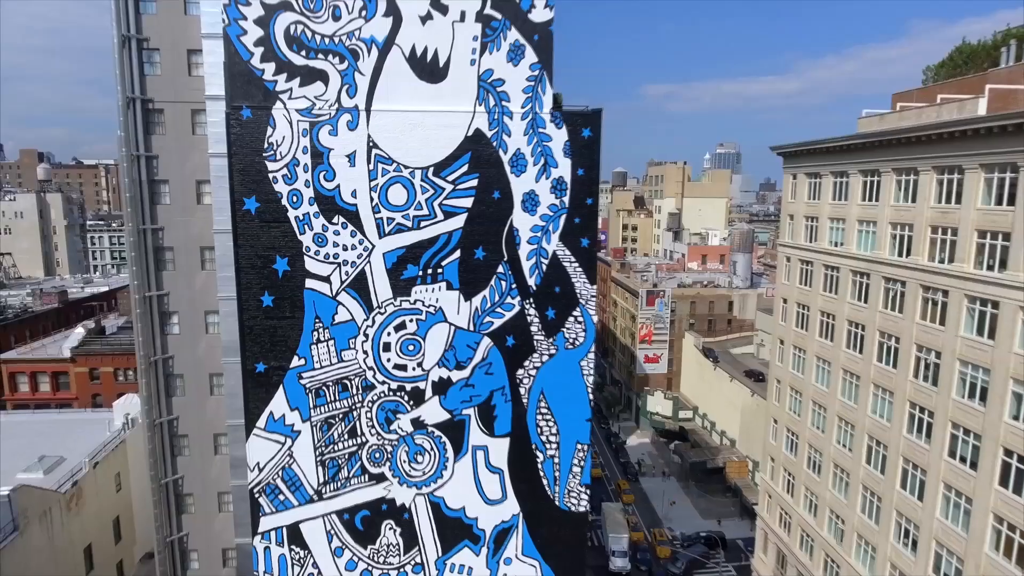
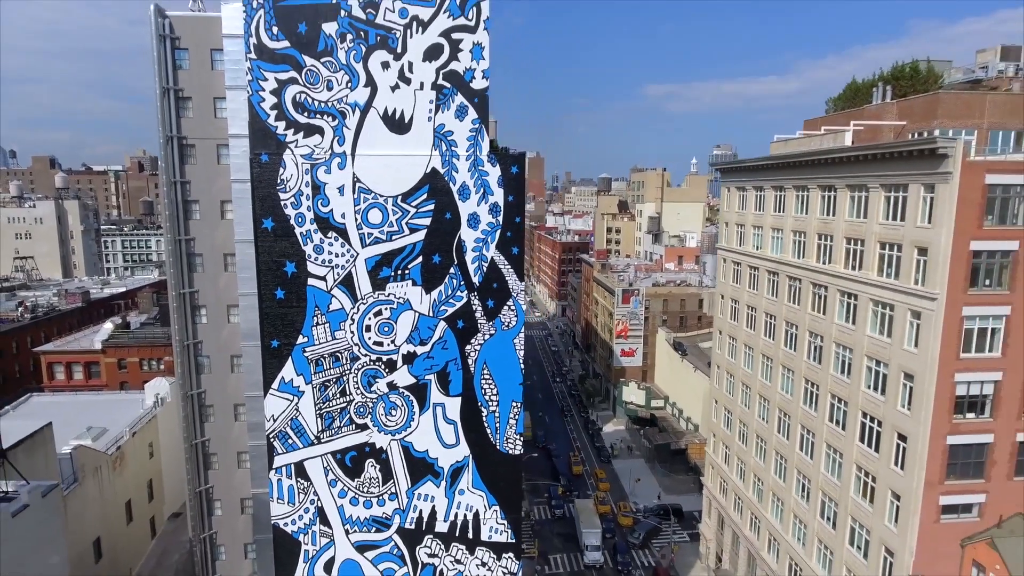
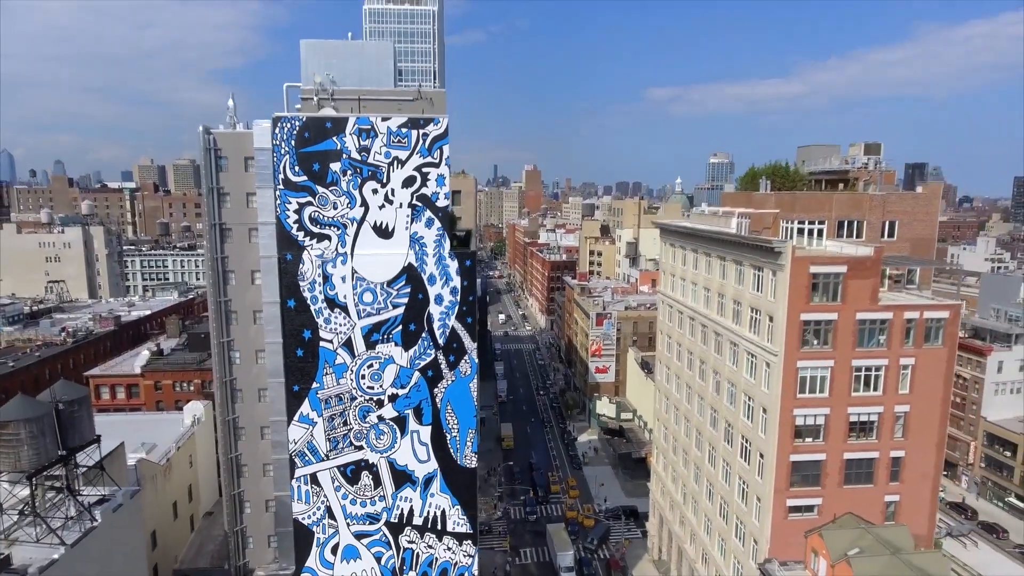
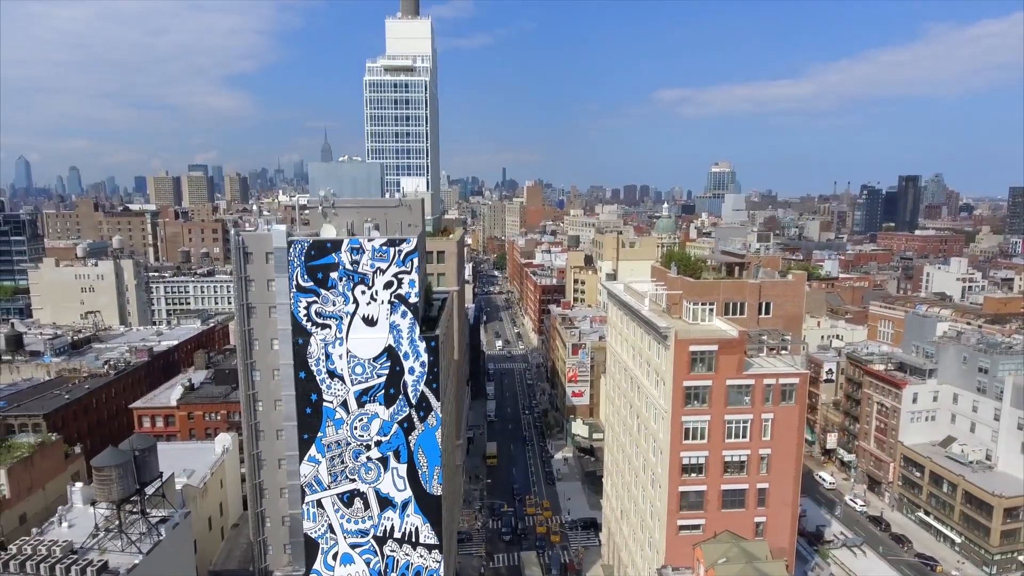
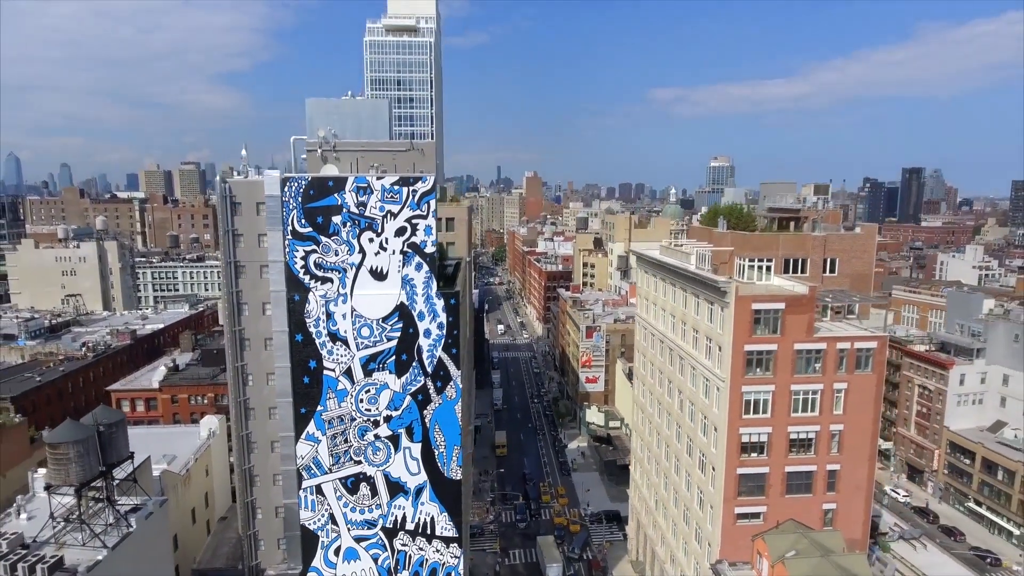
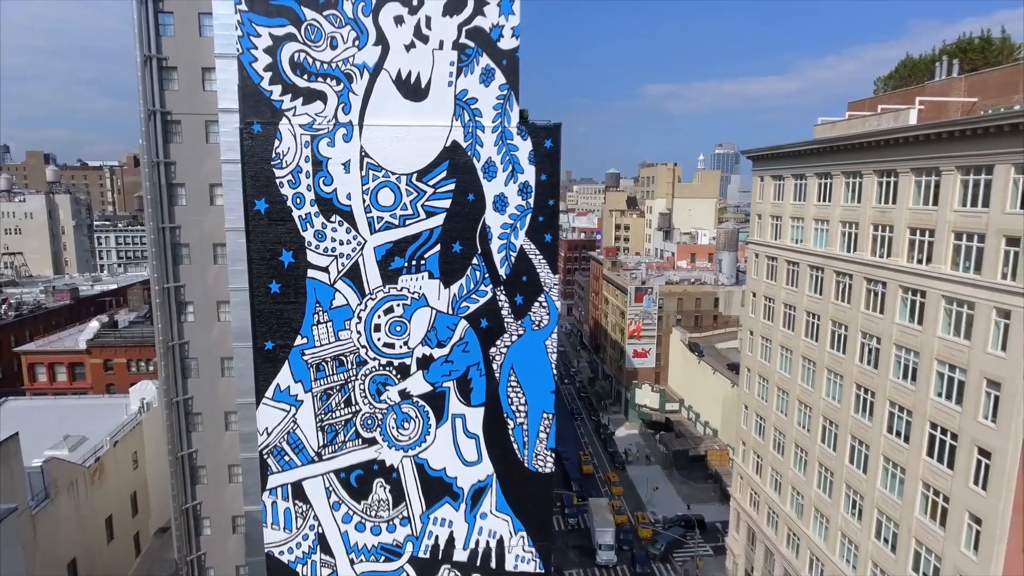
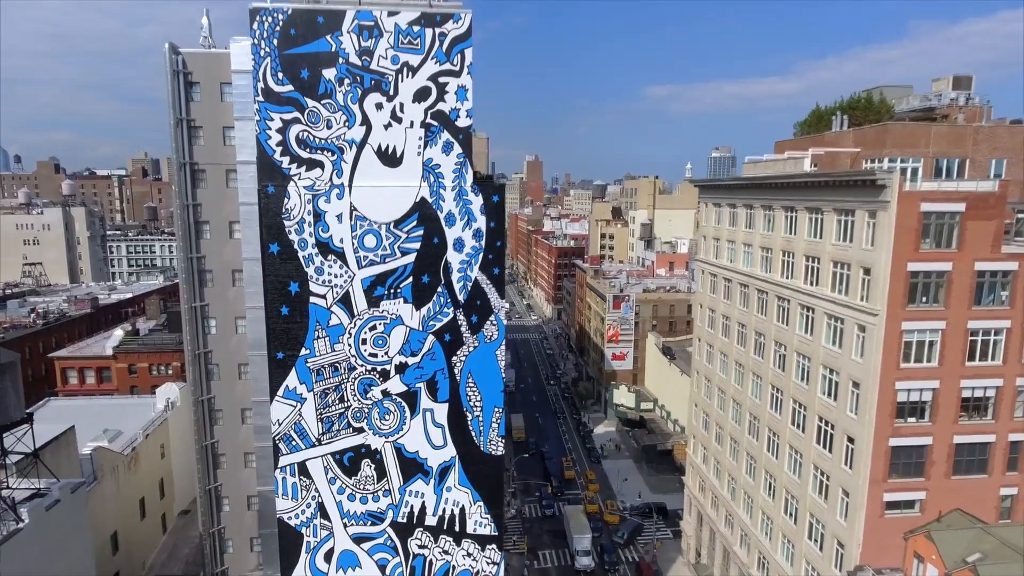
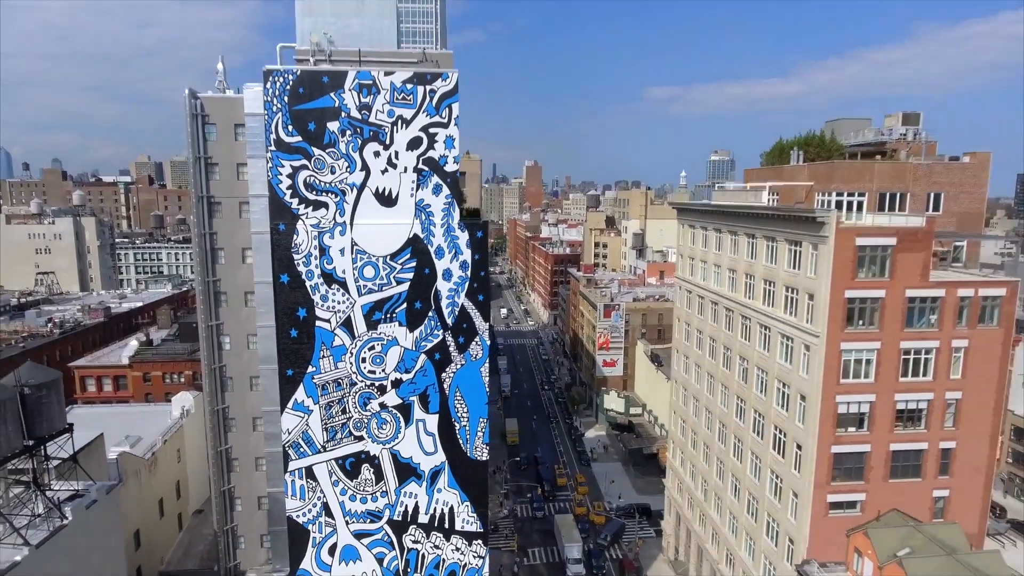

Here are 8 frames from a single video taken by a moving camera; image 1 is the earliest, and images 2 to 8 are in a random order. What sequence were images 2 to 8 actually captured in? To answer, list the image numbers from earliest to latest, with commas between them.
6, 2, 7, 8, 3, 5, 4
